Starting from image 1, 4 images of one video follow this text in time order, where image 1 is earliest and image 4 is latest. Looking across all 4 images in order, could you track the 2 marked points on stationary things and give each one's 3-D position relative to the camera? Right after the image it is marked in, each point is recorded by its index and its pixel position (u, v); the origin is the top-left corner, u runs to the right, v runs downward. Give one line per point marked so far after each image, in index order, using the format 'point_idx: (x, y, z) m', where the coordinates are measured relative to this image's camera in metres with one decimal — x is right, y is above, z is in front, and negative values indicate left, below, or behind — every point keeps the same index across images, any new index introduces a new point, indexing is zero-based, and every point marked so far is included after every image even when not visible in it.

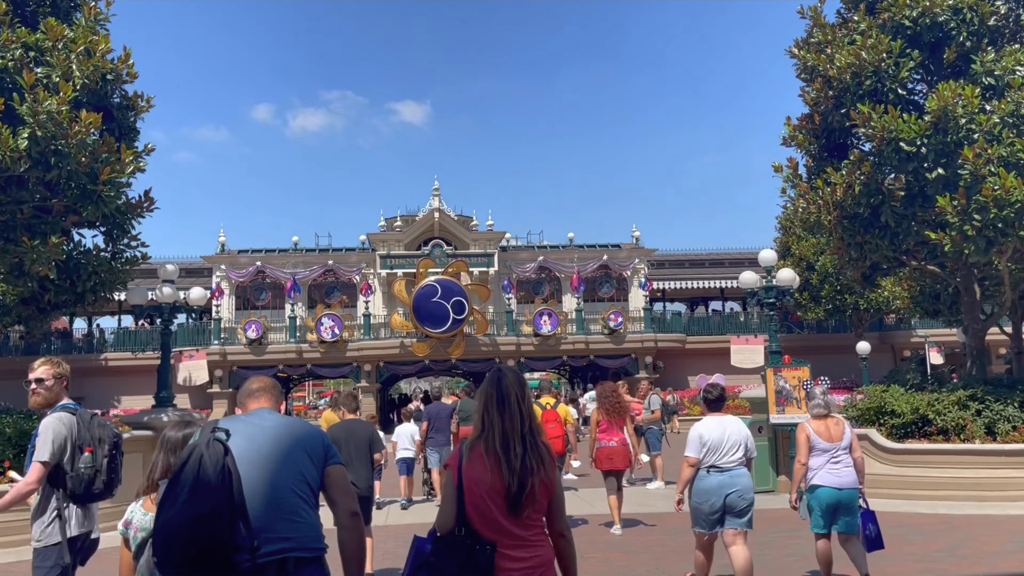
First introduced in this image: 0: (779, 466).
0: (+4.8, -3.2, +13.2) m
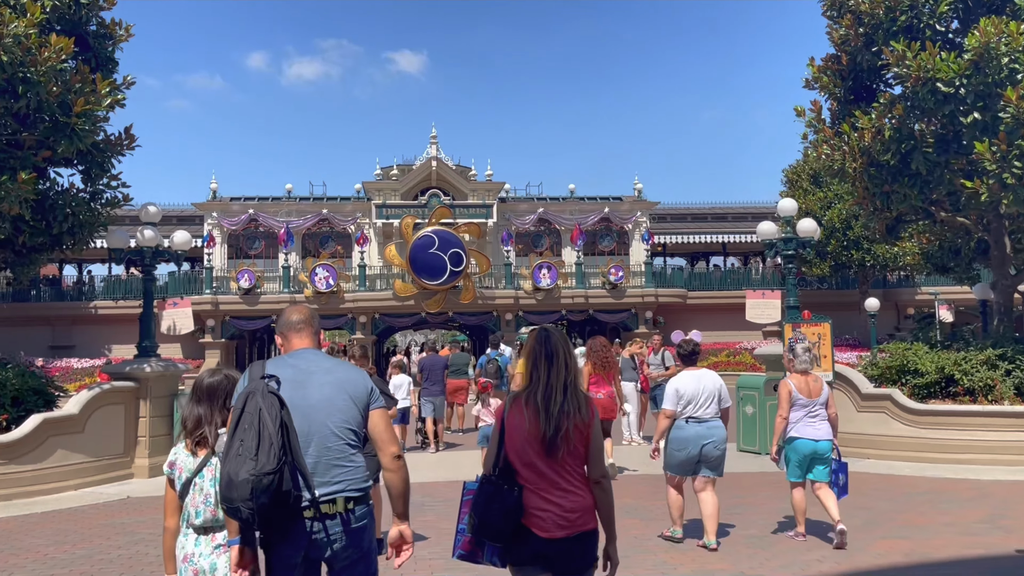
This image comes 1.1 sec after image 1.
0: (+4.9, -2.4, +12.7) m
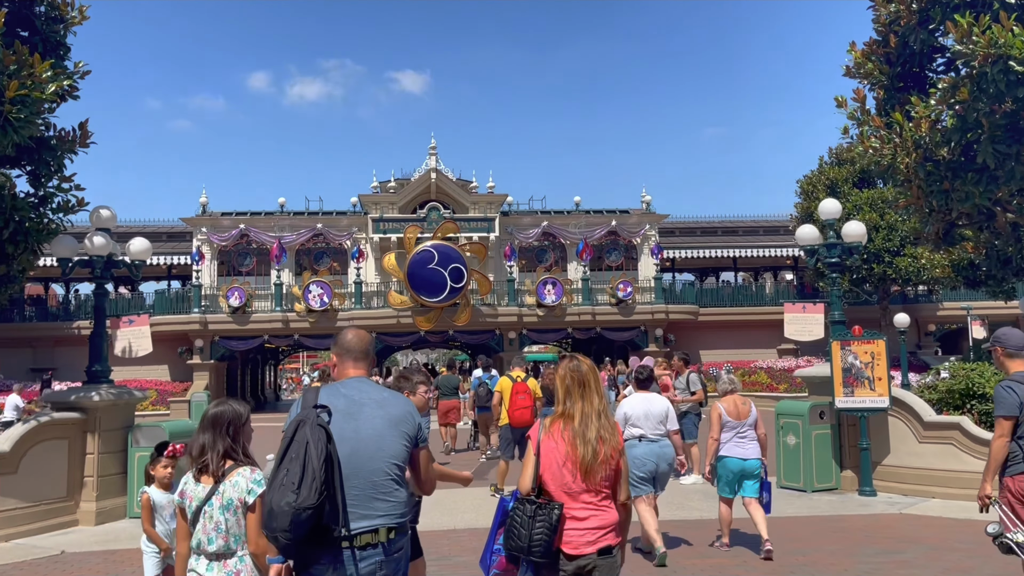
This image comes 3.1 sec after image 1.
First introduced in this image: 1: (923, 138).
0: (+5.0, -2.5, +11.0) m
1: (+7.1, +2.6, +12.9) m
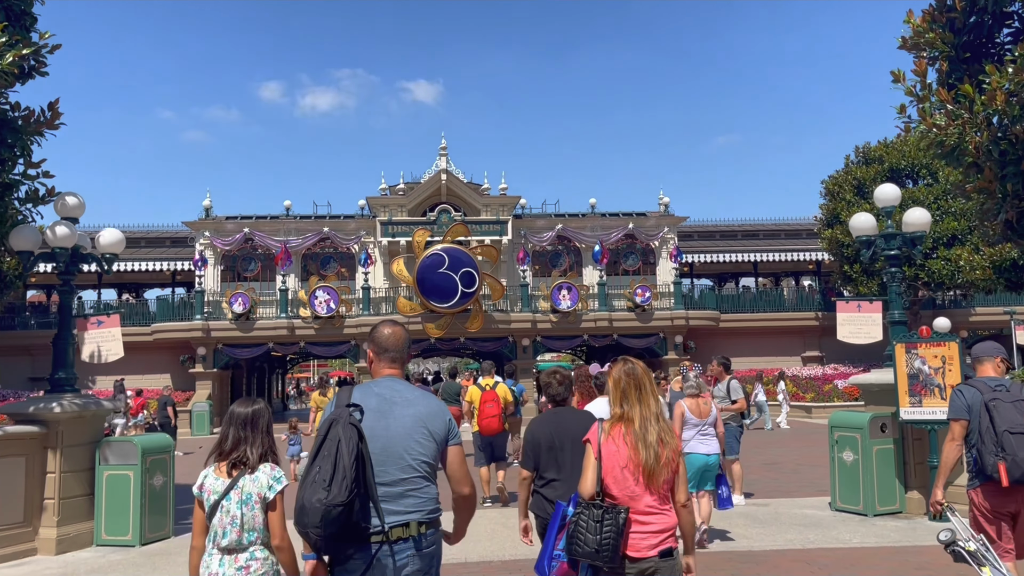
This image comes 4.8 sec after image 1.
0: (+5.2, -2.5, +9.6) m
1: (+7.3, +2.6, +11.6) m
